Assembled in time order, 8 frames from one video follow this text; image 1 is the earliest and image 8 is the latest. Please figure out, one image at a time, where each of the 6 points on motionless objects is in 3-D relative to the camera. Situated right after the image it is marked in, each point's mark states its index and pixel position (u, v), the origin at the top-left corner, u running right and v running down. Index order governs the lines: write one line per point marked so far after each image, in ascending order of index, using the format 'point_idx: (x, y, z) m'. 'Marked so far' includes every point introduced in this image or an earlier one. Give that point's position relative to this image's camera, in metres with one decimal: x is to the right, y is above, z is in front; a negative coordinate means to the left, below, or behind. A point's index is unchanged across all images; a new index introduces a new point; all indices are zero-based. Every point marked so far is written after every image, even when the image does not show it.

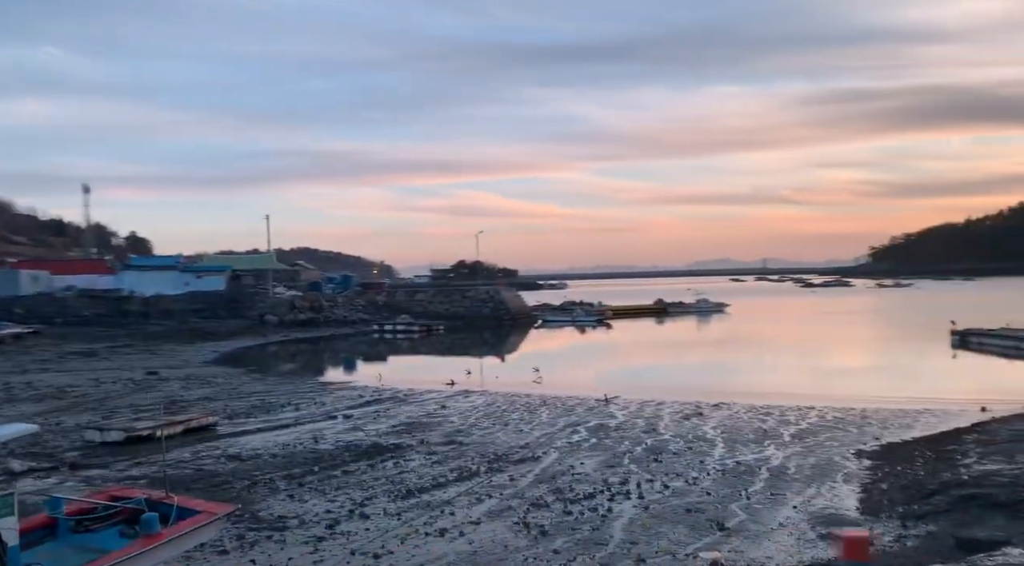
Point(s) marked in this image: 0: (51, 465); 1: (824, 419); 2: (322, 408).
0: (-6.7, -2.7, +11.6) m
1: (+6.6, -2.9, +16.5) m
2: (-4.7, -3.1, +19.4) m
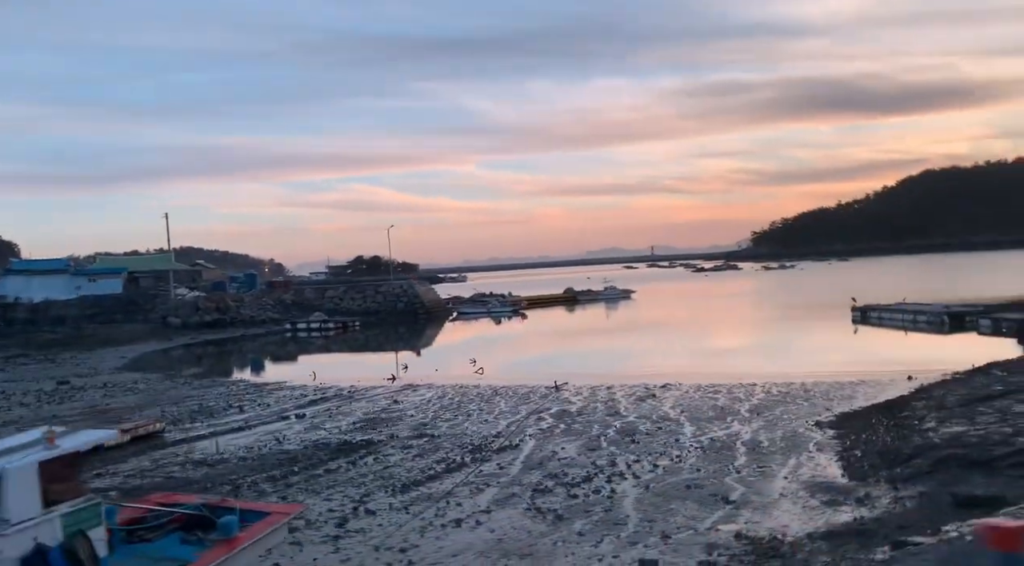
0: (-6.9, -2.7, +10.8) m
1: (+5.7, -2.4, +17.2) m
2: (-5.9, -3.0, +18.8) m
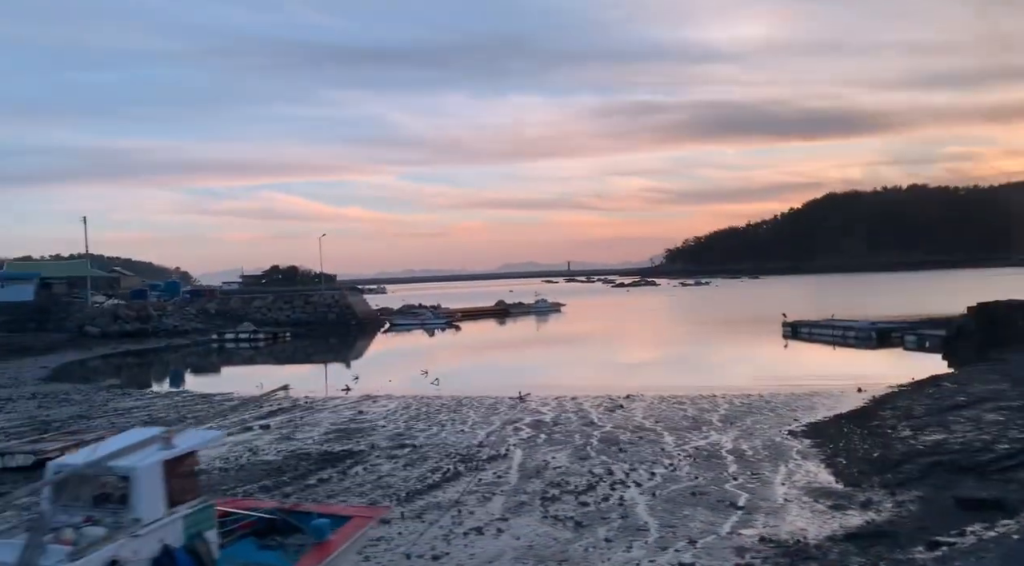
0: (-6.9, -2.7, +10.1) m
1: (+5.1, -2.8, +17.7) m
2: (-6.6, -3.2, +18.2) m
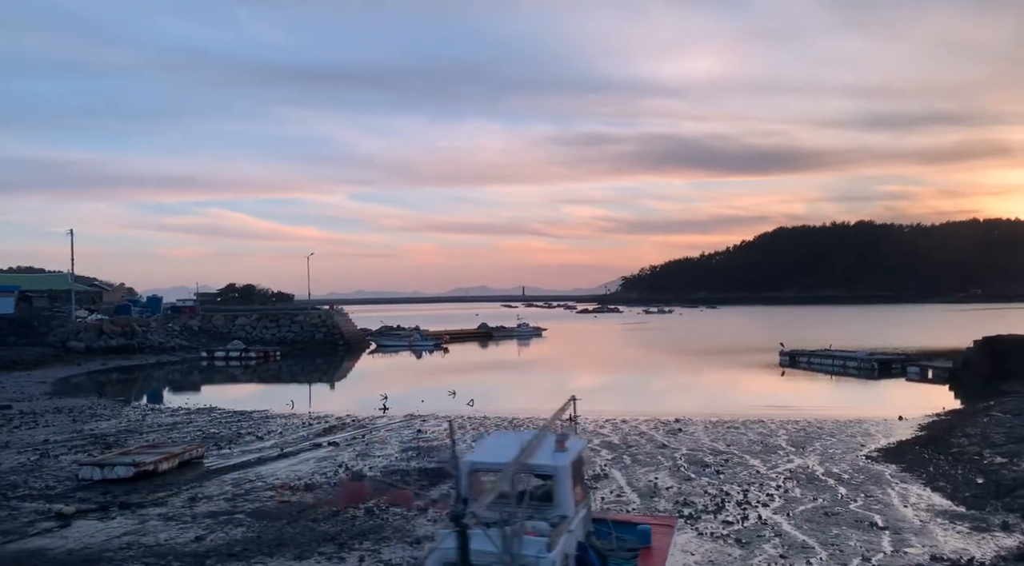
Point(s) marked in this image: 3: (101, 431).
0: (-5.3, -2.9, +10.0) m
1: (+6.5, -3.4, +17.9) m
2: (-5.3, -3.5, +18.1) m
3: (-10.3, -3.7, +19.5) m
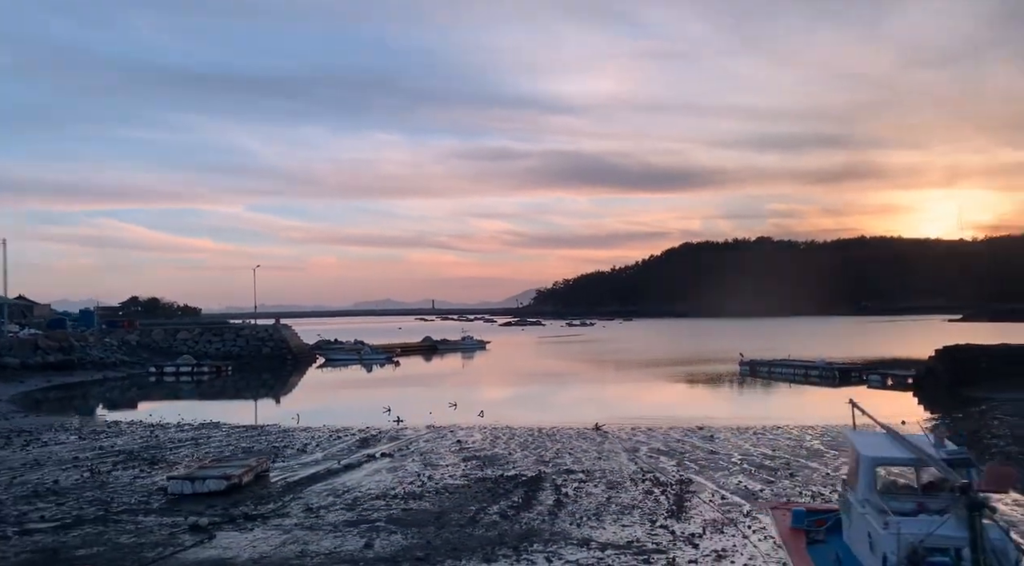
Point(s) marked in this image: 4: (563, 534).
0: (-3.7, -3.0, +9.9) m
1: (+7.4, -3.7, +18.8) m
2: (-4.3, -3.8, +18.0) m
3: (-9.5, -4.0, +18.9) m
4: (+0.6, -2.8, +8.8) m
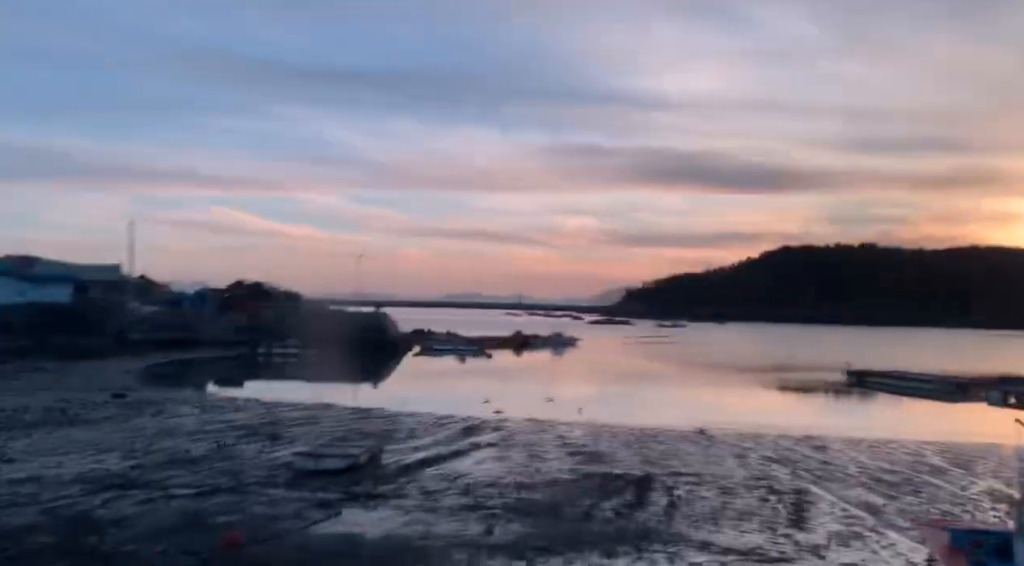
0: (-2.2, -2.8, +10.3) m
1: (+9.8, -3.9, +17.8) m
2: (-1.9, -3.6, +18.4) m
3: (-7.0, -3.6, +20.0) m
4: (+1.9, -2.8, +8.7) m
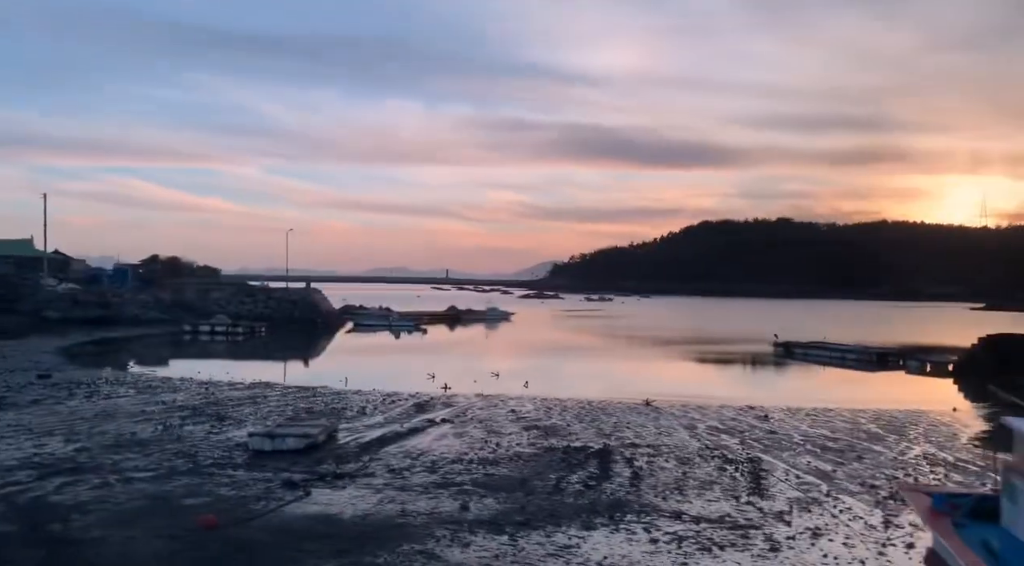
0: (-2.6, -2.5, +10.2) m
1: (+8.7, -3.3, +18.7) m
2: (-3.0, -3.0, +18.3) m
3: (-8.2, -3.0, +19.4) m
4: (+1.6, -2.6, +8.9) m
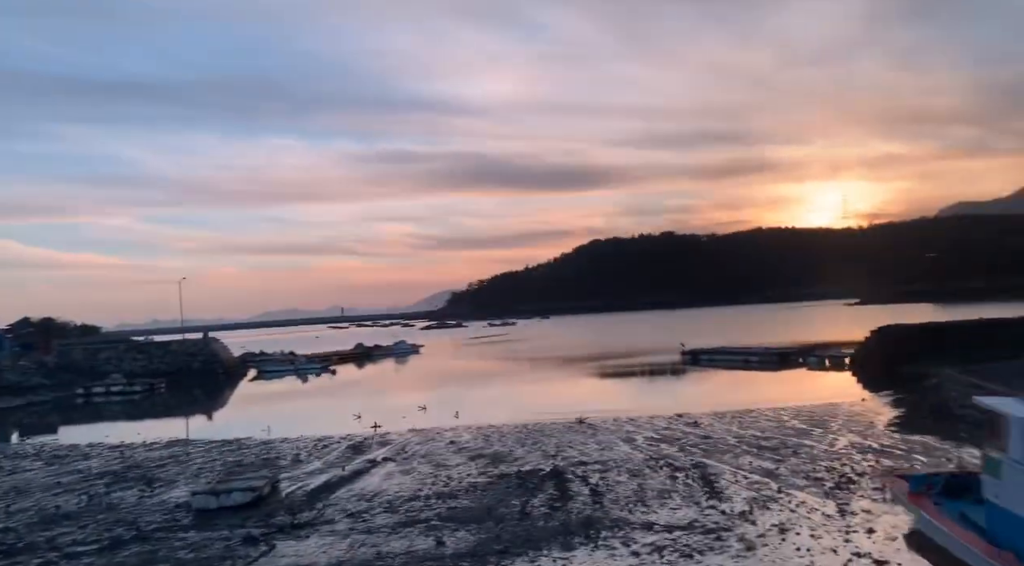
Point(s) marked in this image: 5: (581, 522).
0: (-3.1, -3.1, +9.8) m
1: (+7.1, -3.4, +19.7) m
2: (-4.4, -4.0, +17.8) m
3: (-9.7, -4.4, +18.2) m
4: (+1.3, -2.8, +9.1) m
5: (+0.8, -2.8, +9.0) m
